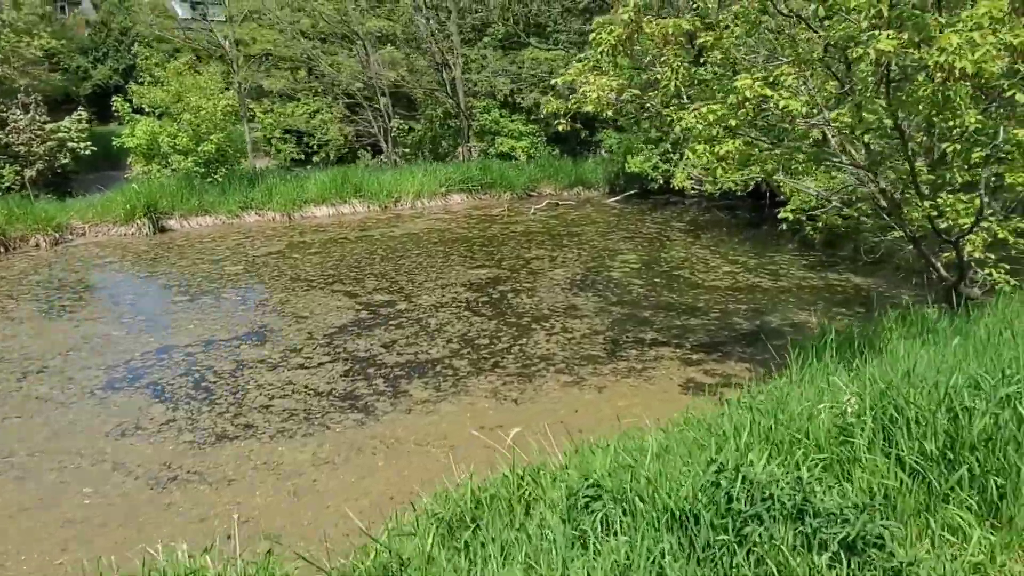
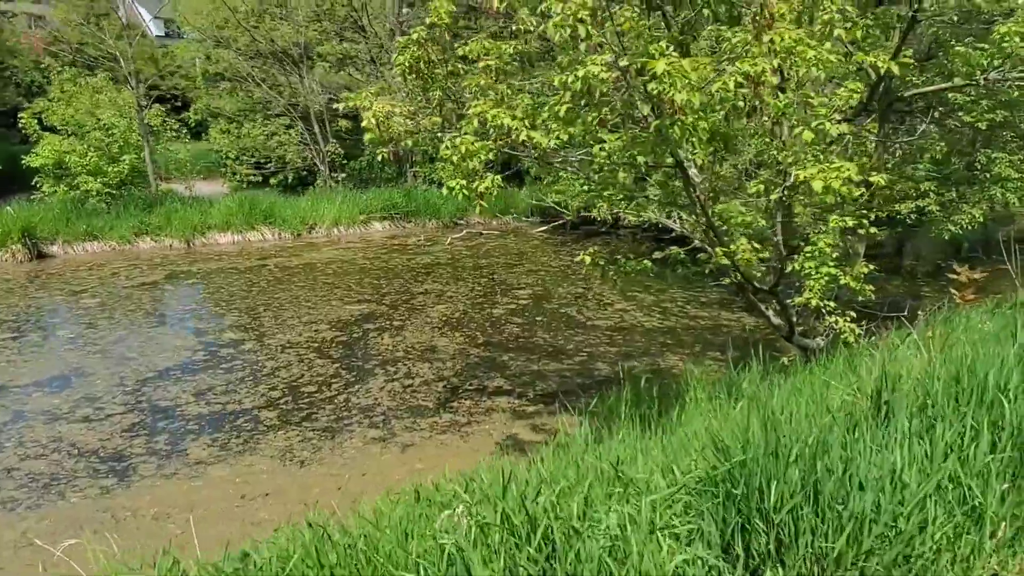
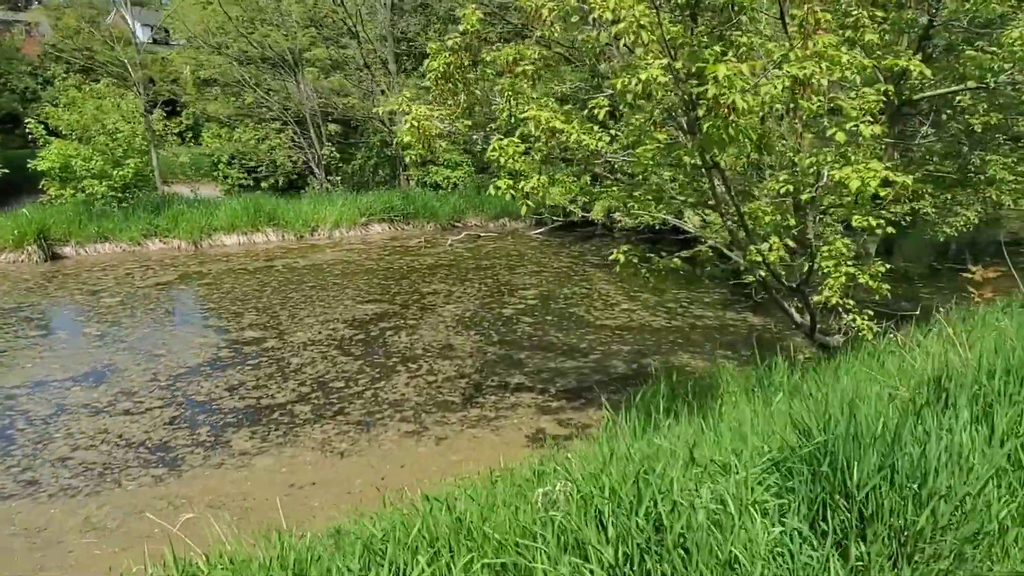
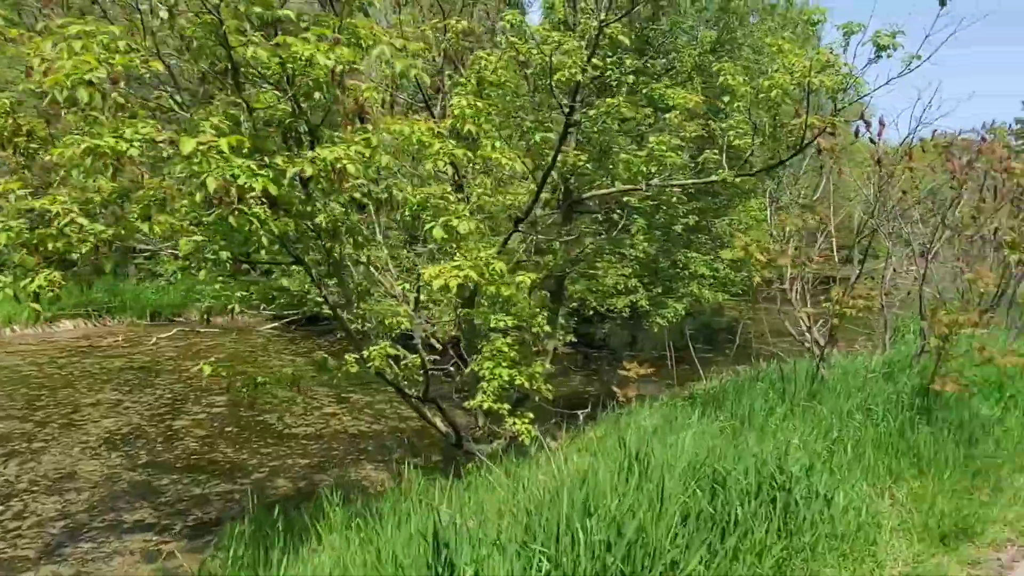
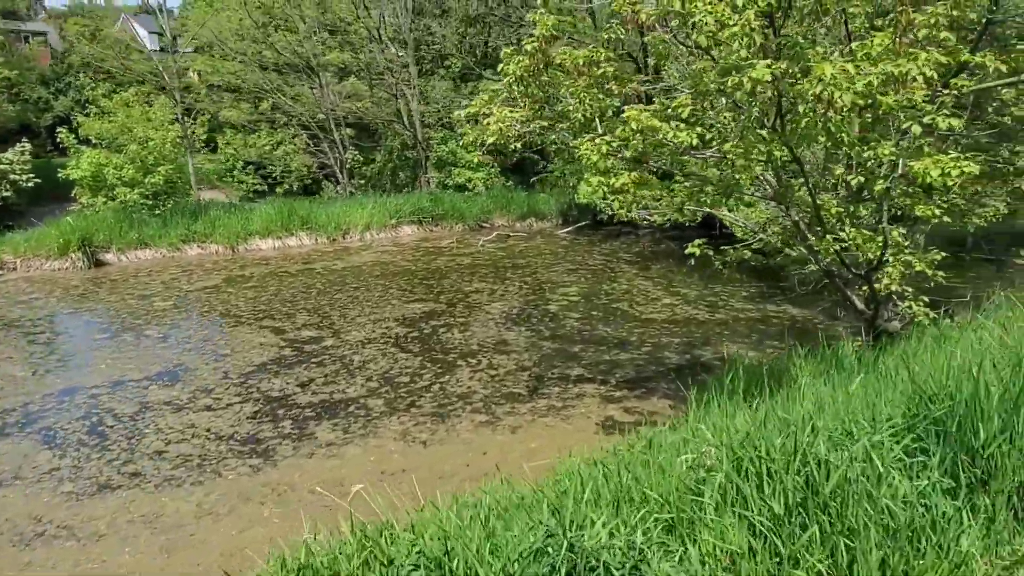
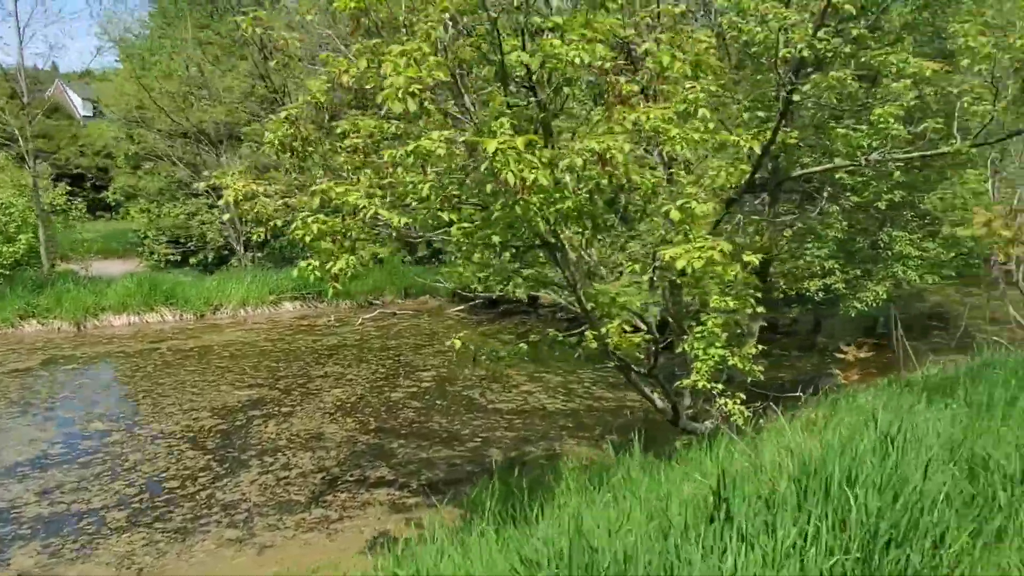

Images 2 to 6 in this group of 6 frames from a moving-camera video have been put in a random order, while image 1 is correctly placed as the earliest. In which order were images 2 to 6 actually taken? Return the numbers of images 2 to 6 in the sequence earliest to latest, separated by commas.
5, 3, 2, 6, 4
